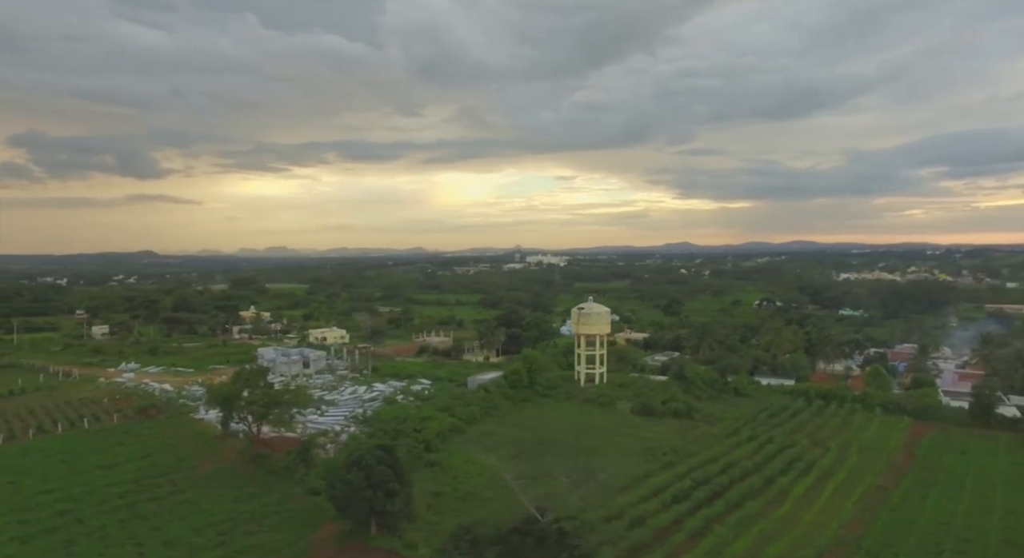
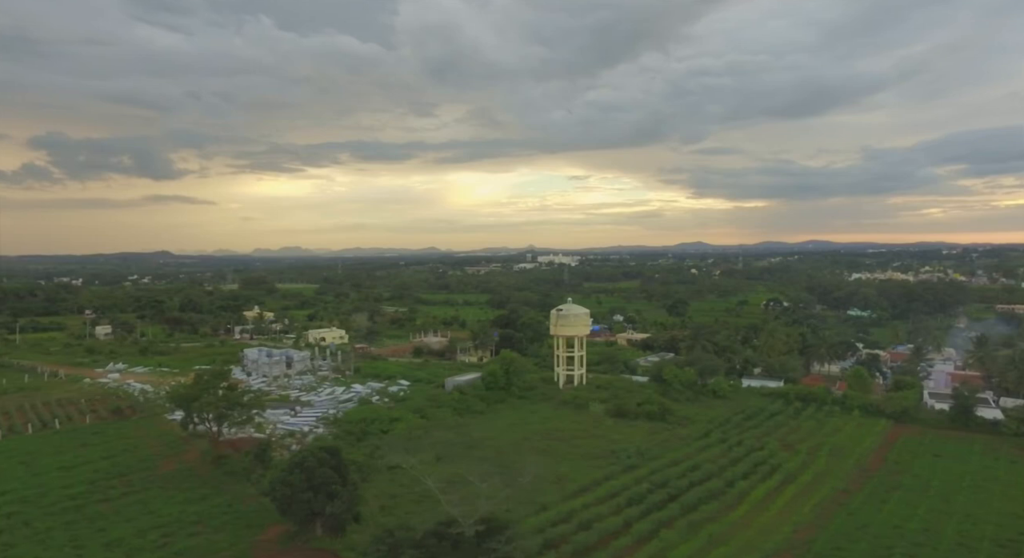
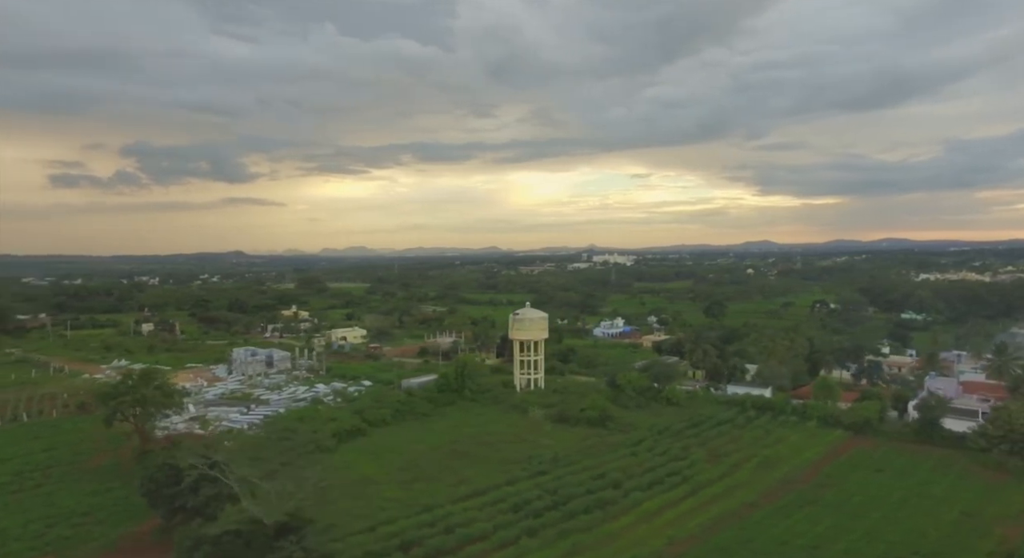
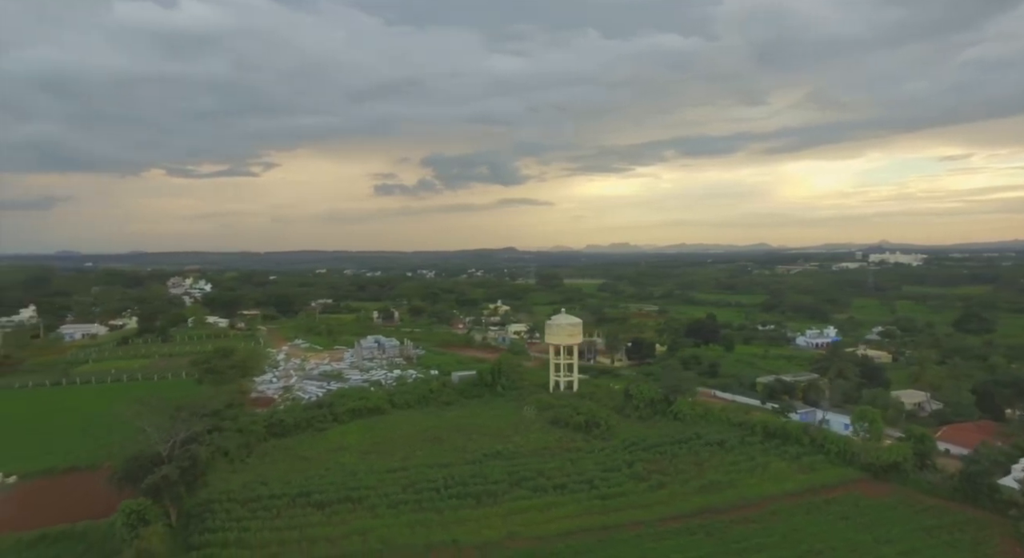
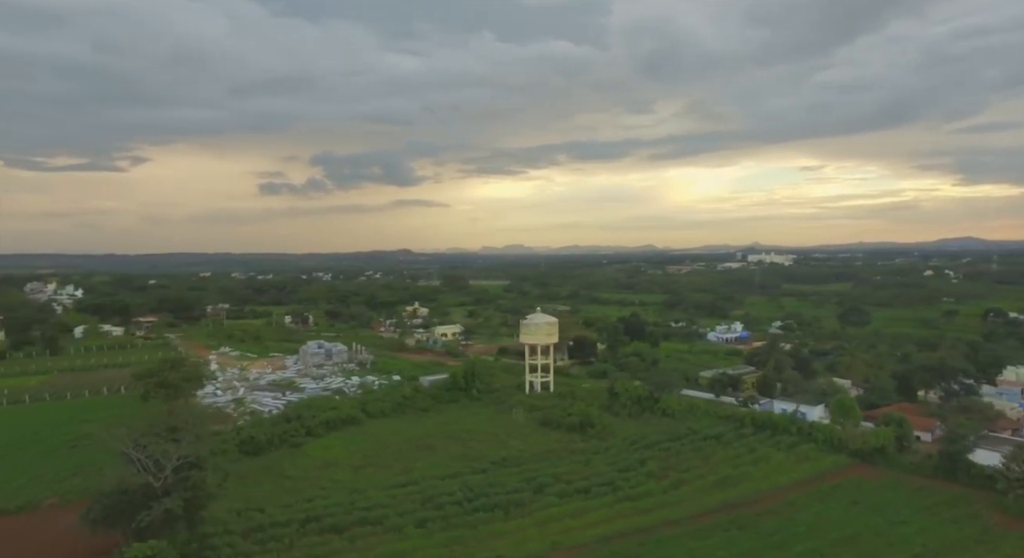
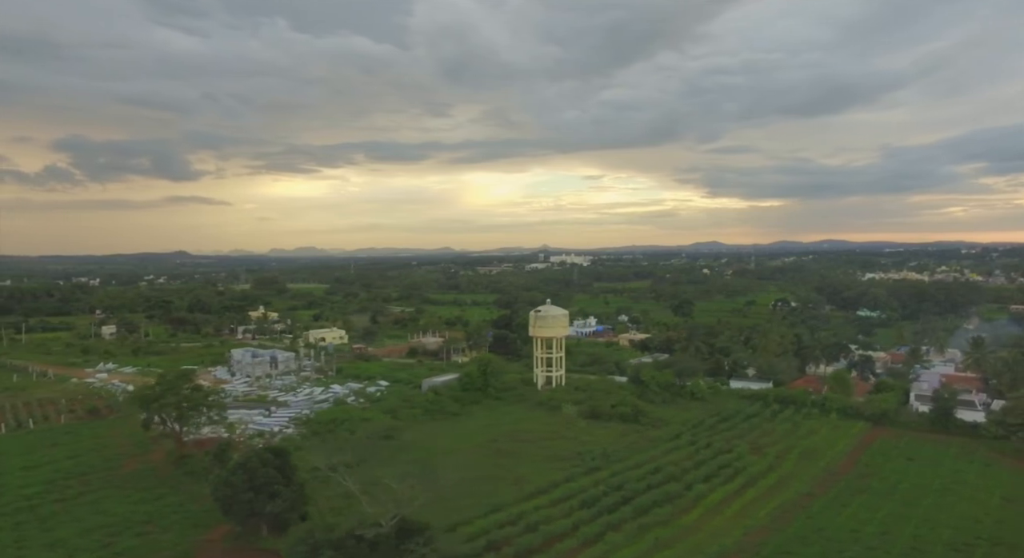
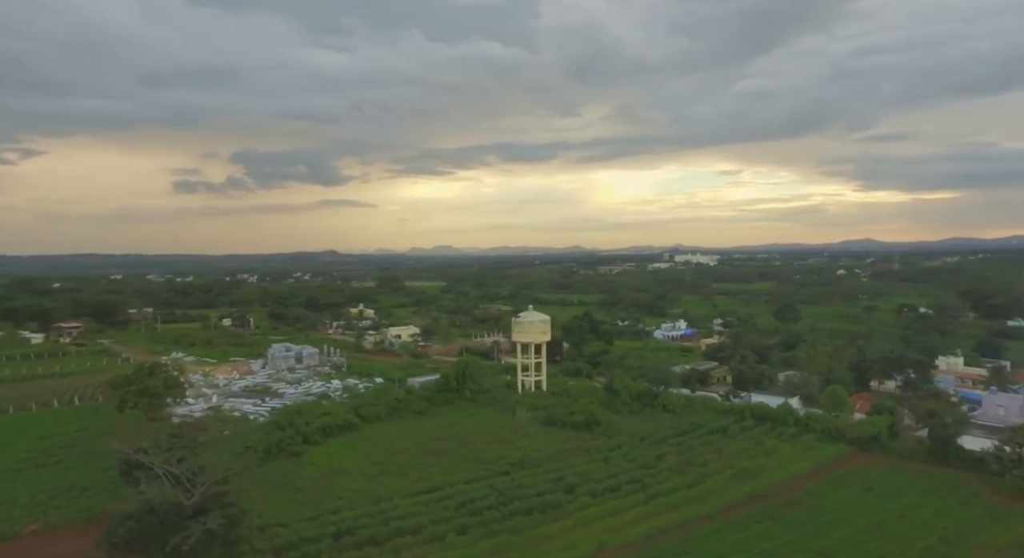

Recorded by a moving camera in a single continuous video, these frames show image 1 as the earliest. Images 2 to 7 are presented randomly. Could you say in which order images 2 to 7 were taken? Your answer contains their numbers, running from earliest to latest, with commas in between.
2, 6, 3, 7, 5, 4
